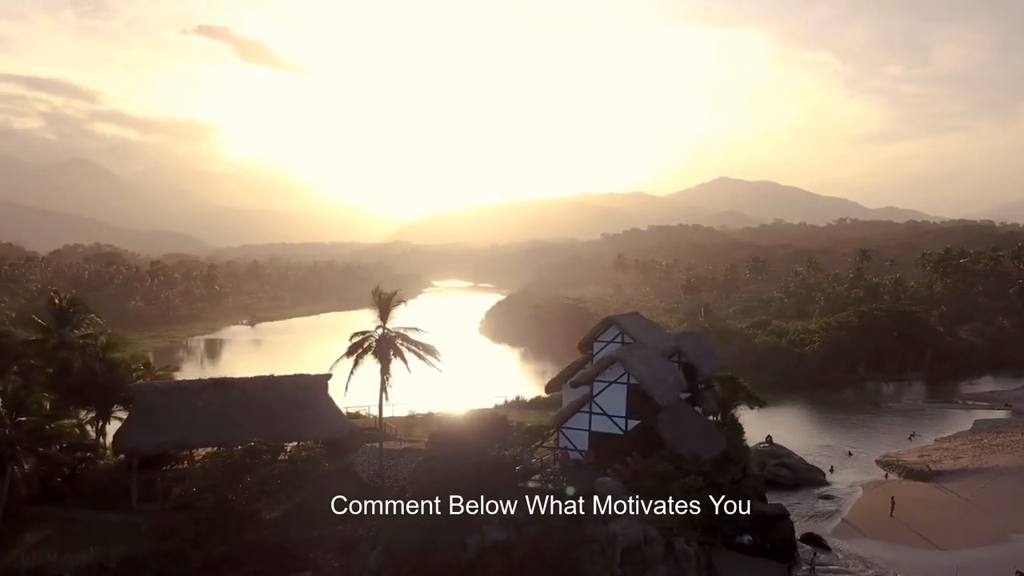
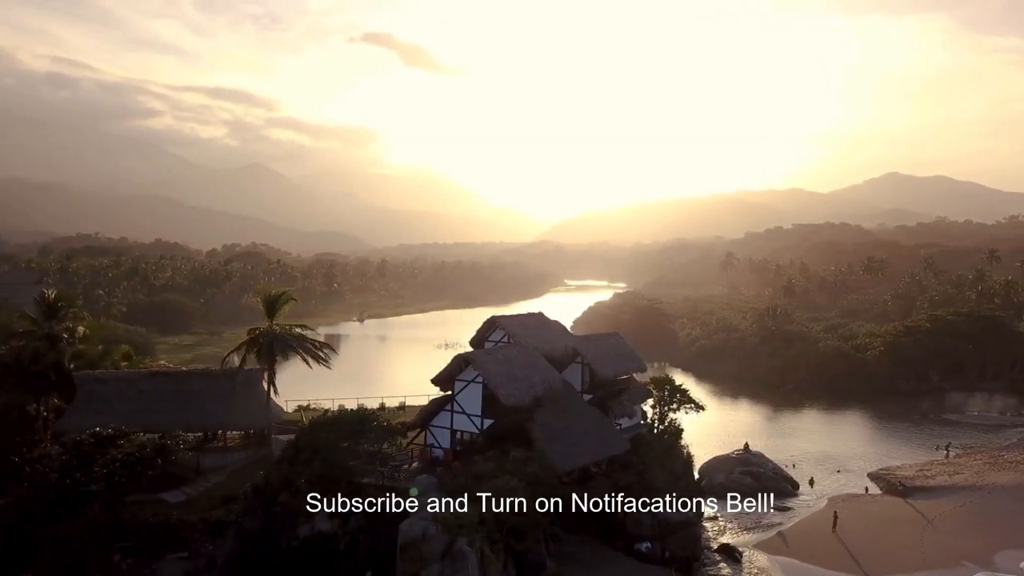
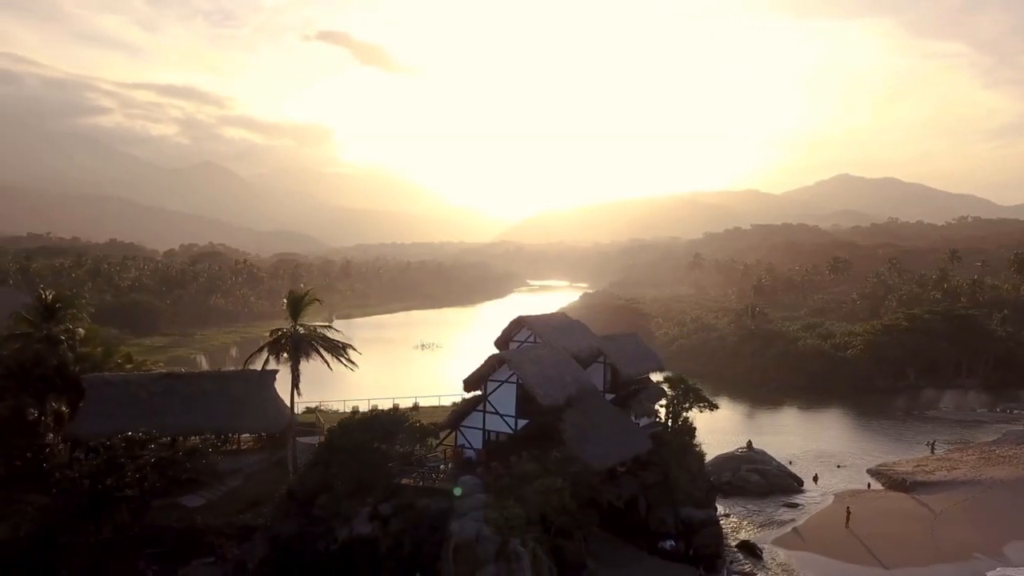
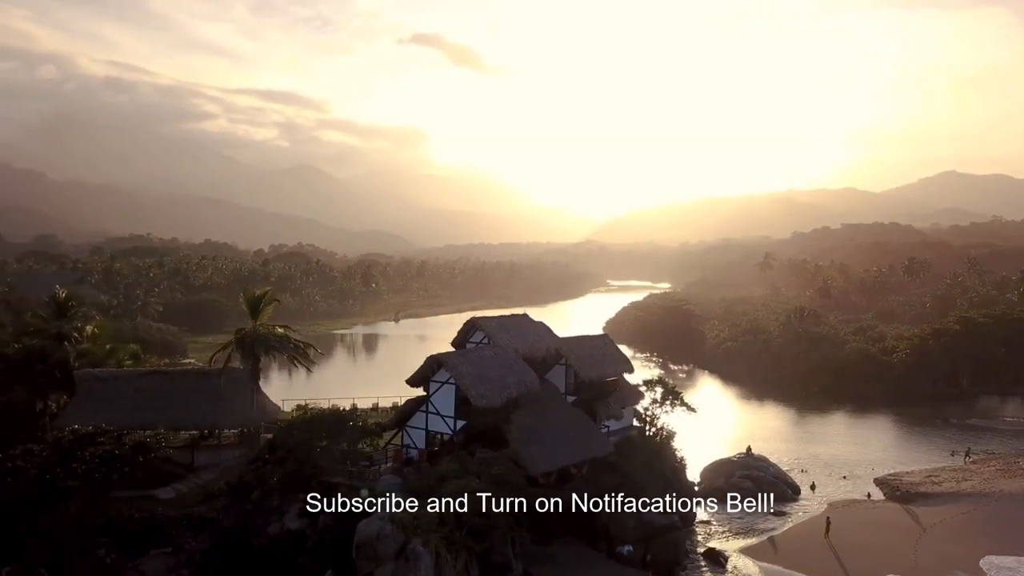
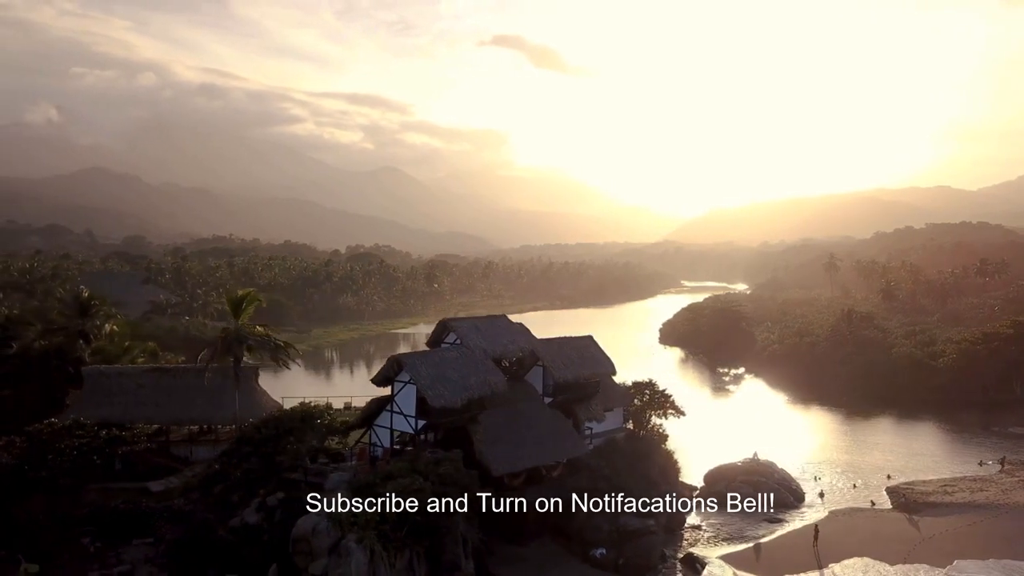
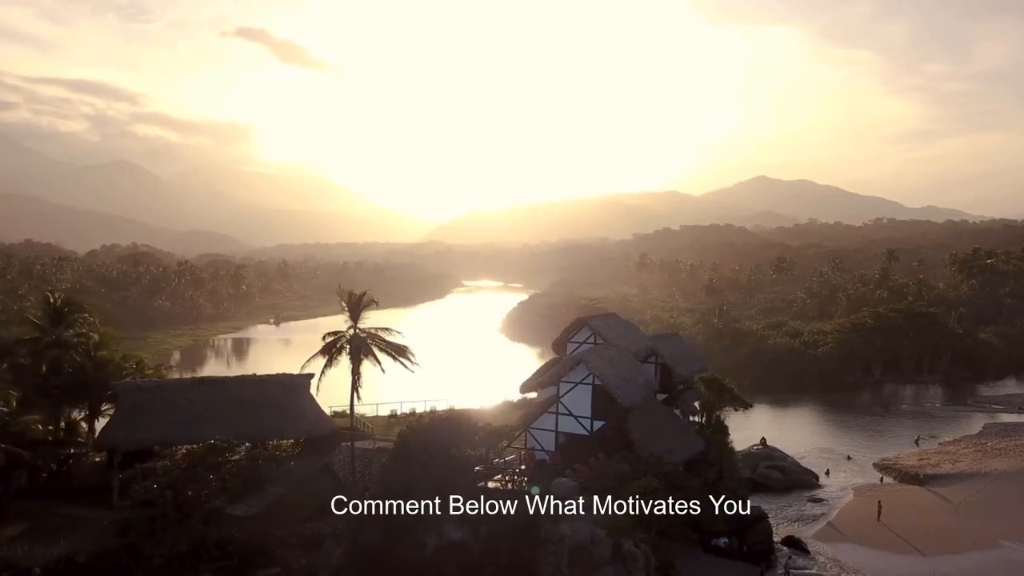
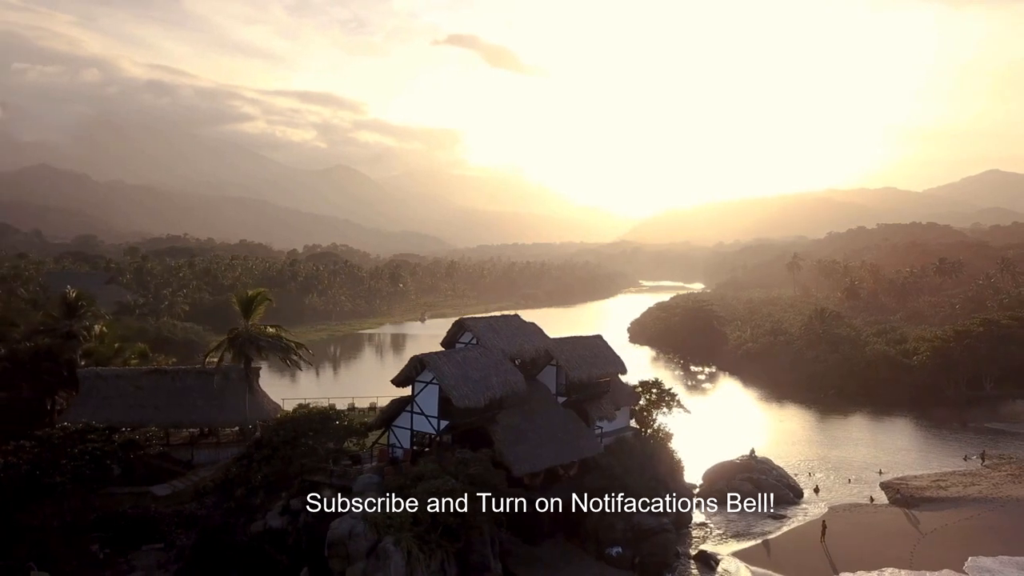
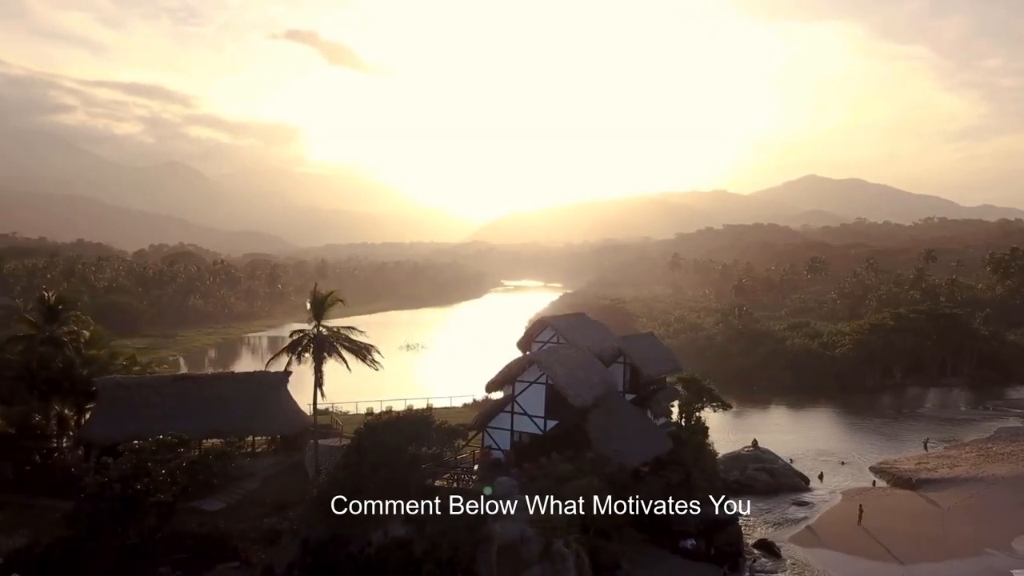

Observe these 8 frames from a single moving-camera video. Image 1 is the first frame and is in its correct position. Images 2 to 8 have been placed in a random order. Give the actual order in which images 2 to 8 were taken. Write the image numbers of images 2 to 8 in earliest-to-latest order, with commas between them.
6, 8, 3, 2, 4, 7, 5
